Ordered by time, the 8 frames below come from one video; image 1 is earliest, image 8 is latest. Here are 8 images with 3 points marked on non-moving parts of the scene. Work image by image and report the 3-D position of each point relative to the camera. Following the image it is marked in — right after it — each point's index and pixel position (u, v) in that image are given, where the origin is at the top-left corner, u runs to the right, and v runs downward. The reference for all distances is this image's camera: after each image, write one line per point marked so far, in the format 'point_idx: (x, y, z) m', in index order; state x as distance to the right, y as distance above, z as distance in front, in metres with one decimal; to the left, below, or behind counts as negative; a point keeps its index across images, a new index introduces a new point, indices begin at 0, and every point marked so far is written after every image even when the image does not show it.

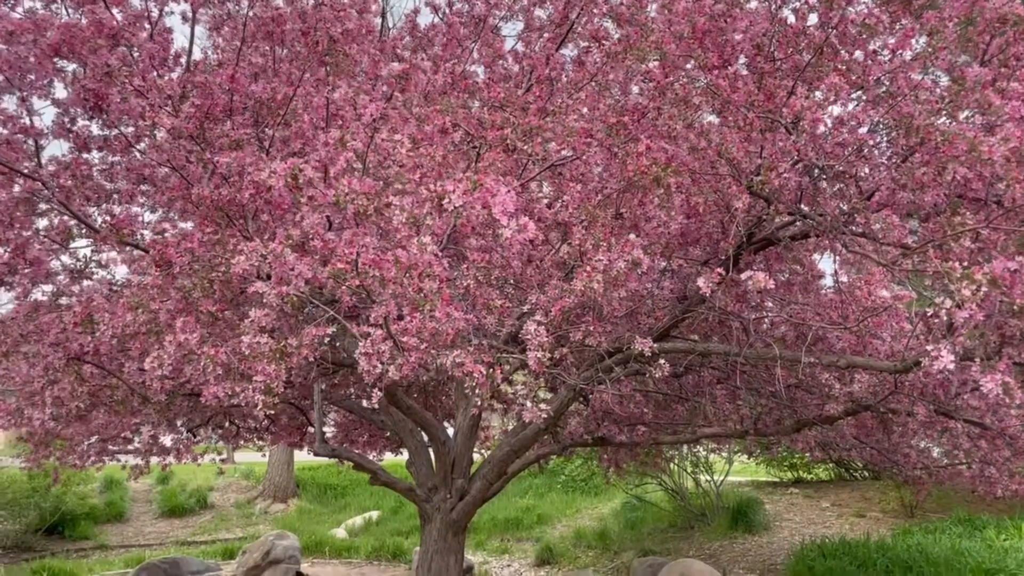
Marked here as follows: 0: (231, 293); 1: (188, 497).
0: (-1.3, 0.0, +4.2) m
1: (-6.6, -4.3, +17.9) m
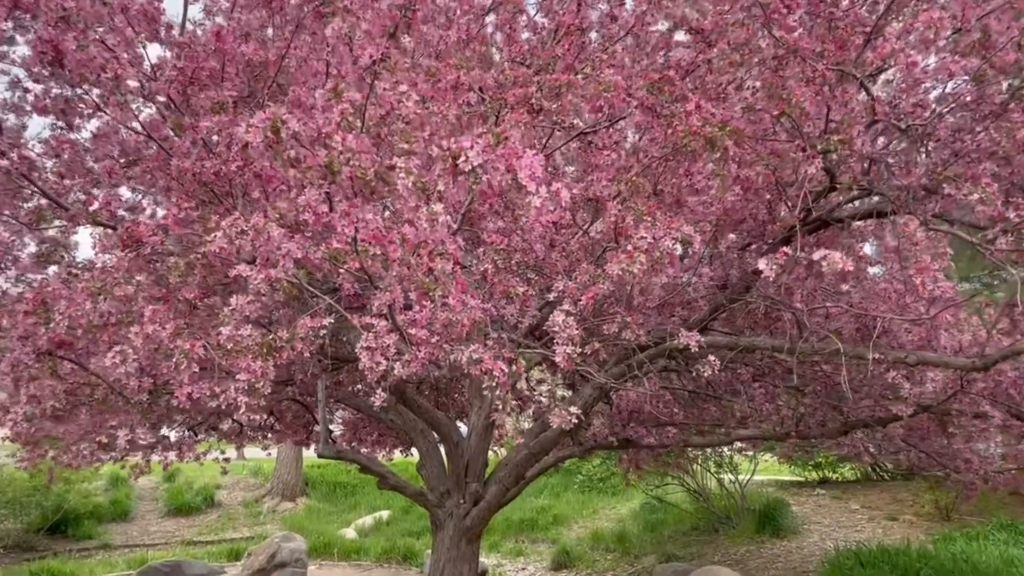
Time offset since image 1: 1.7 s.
0: (-1.2, 0.0, +3.6) m
1: (-6.3, -4.1, +17.5) m
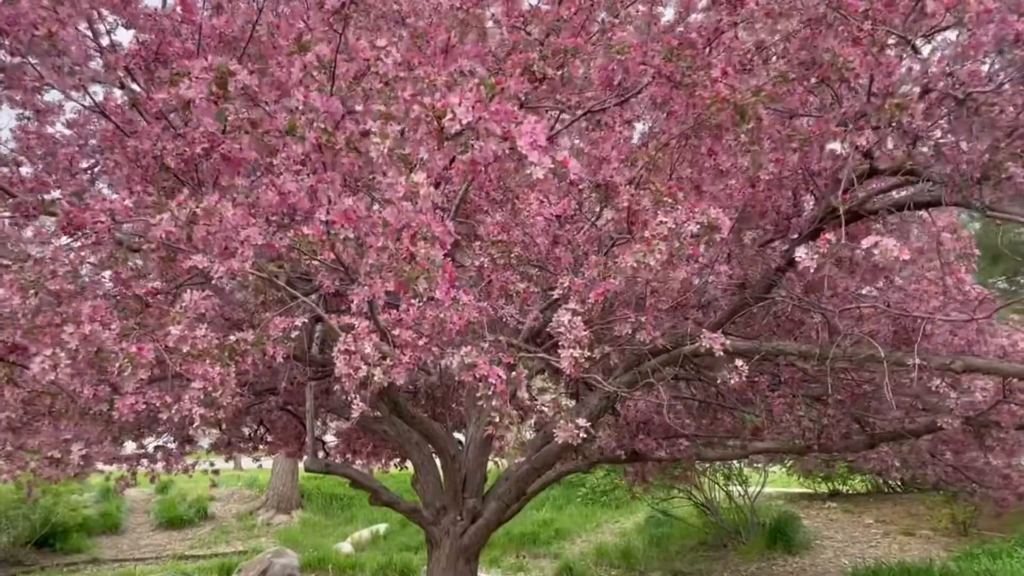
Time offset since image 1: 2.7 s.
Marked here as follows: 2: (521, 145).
0: (-1.2, +0.1, +3.2) m
1: (-6.3, -4.2, +17.0) m
2: (0.0, +0.4, +2.3) m
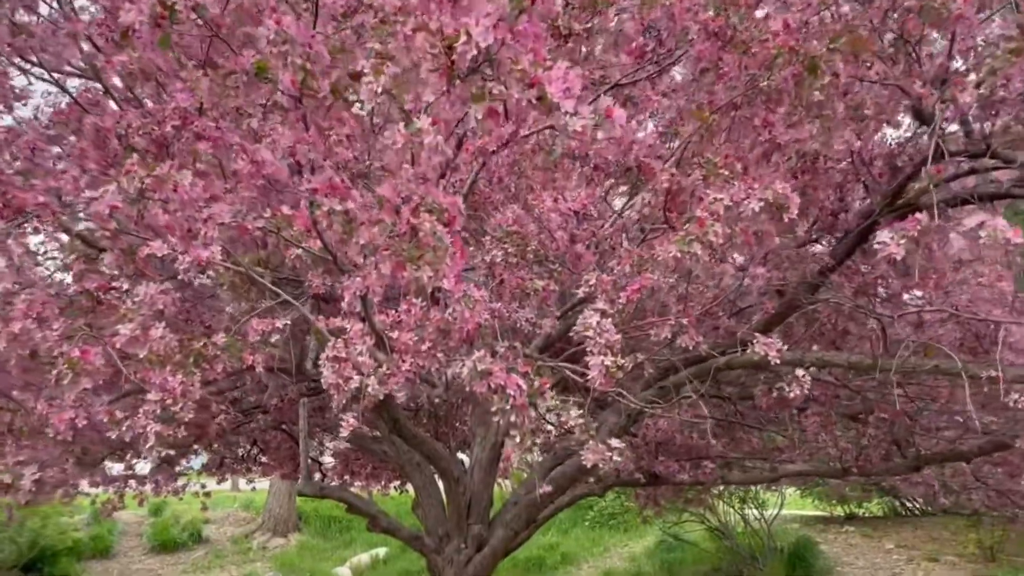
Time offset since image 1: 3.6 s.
0: (-1.2, +0.1, +2.7) m
1: (-6.2, -4.5, +16.4) m
2: (+0.1, +0.4, +1.8) m
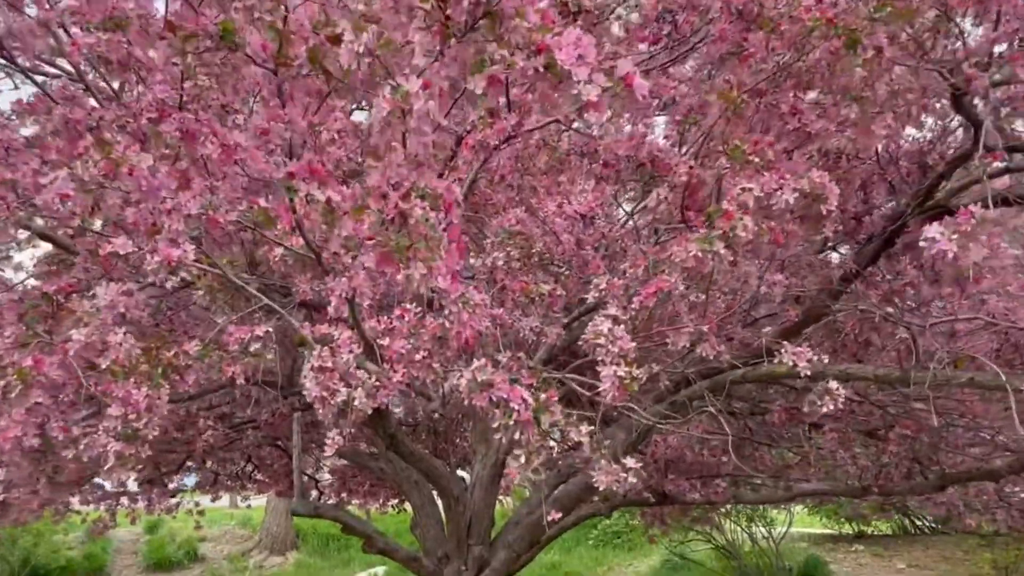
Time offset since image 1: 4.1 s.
0: (-1.2, +0.1, +2.4) m
1: (-6.2, -4.8, +16.1) m
2: (+0.1, +0.4, +1.6) m
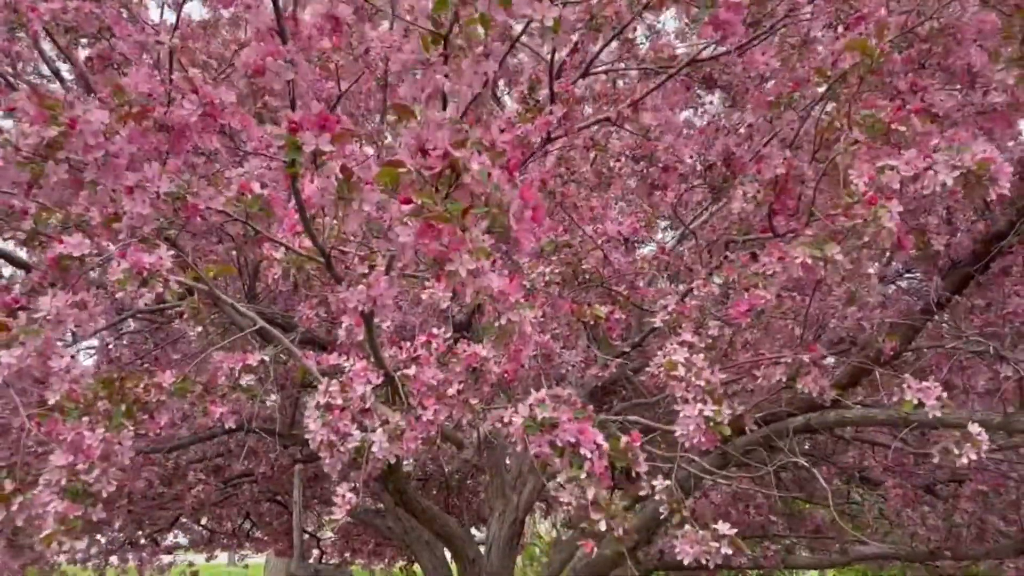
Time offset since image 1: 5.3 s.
0: (-1.1, 0.0, +2.0) m
1: (-6.0, -5.6, +15.3) m
2: (+0.2, +0.4, +1.1) m
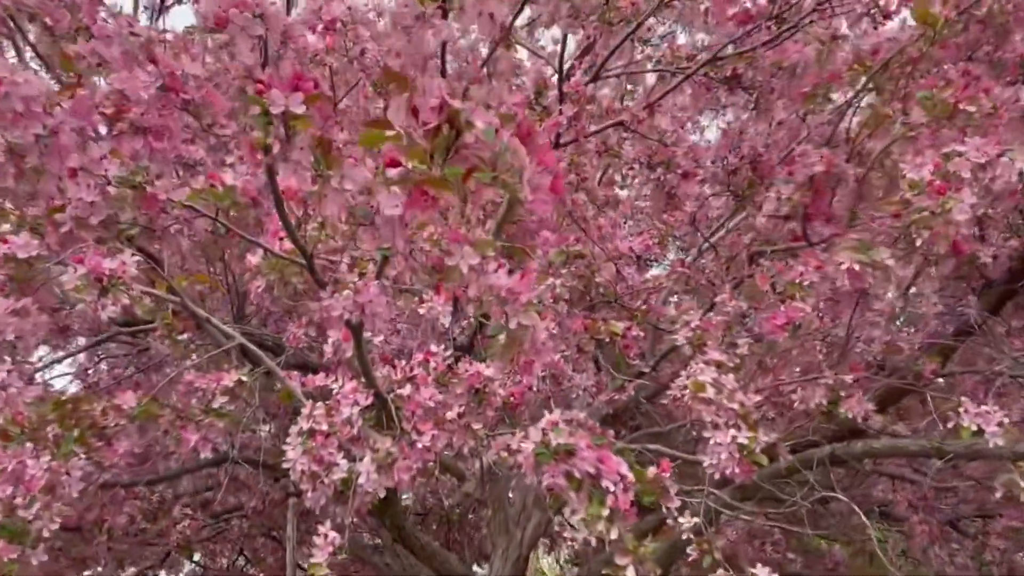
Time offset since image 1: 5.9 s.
0: (-1.0, 0.0, +1.8) m
1: (-5.9, -6.1, +14.9) m
2: (+0.2, +0.4, +0.9) m
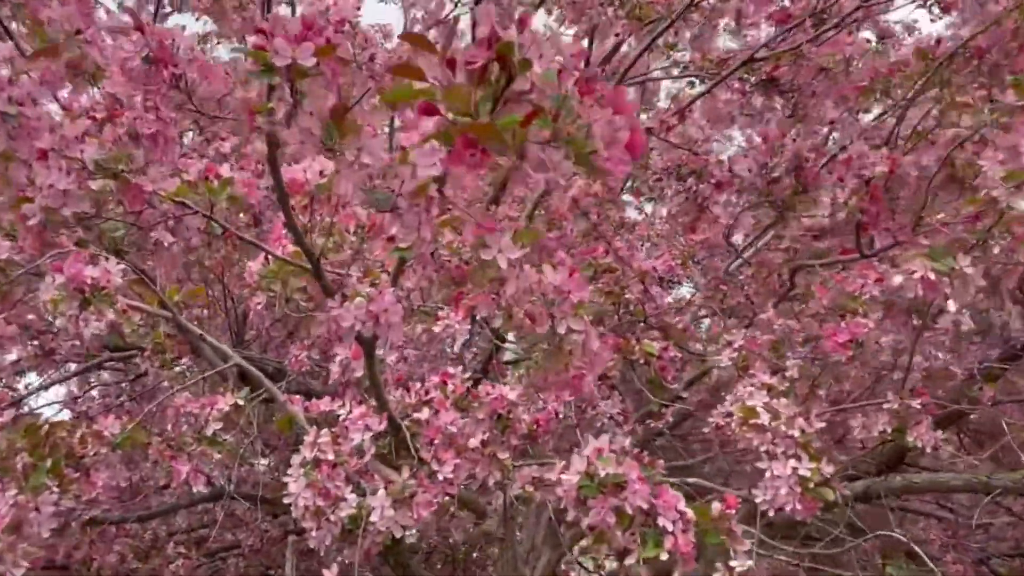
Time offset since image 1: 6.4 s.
0: (-1.0, 0.0, +1.6) m
1: (-5.9, -6.7, +14.5) m
2: (+0.3, +0.4, +0.8) m
